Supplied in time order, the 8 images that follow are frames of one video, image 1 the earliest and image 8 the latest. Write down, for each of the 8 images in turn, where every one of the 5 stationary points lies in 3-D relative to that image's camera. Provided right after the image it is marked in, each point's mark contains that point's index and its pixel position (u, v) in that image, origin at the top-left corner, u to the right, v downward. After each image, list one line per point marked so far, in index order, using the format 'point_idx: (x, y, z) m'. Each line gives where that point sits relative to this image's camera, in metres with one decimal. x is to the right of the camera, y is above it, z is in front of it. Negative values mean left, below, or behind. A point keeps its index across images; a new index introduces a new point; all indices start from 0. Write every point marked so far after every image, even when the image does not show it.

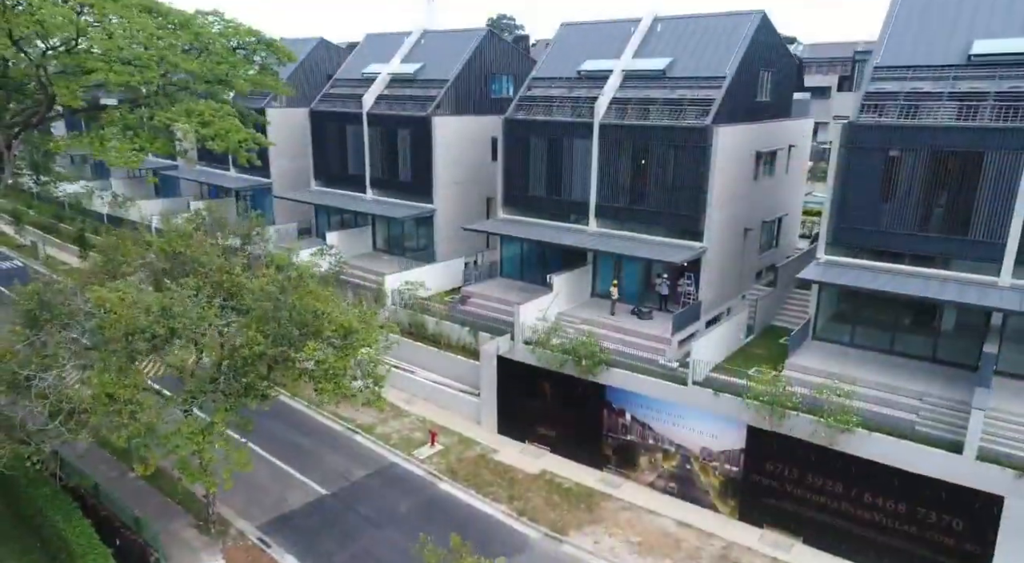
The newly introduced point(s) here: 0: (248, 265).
0: (-5.2, +0.3, +13.9) m
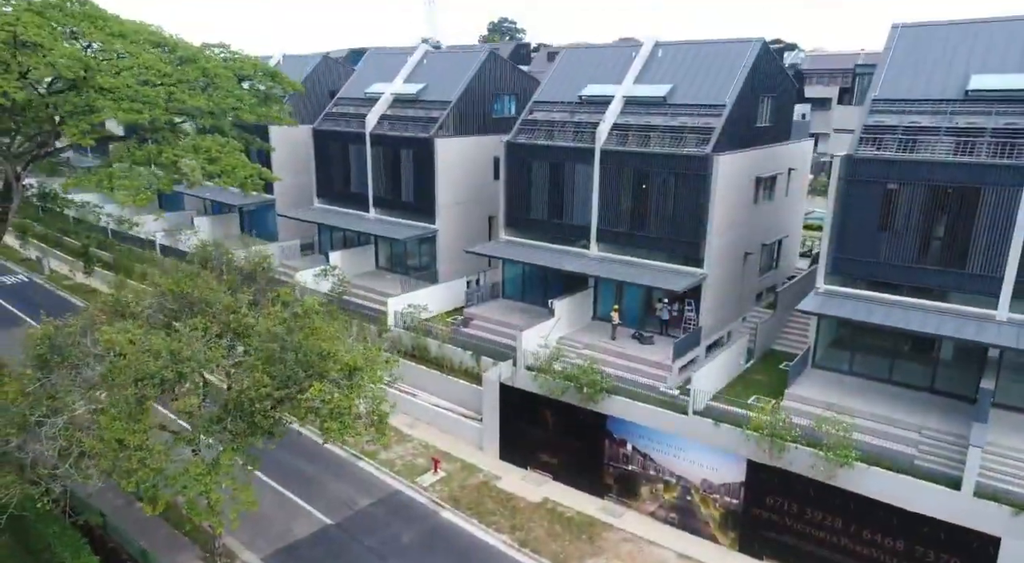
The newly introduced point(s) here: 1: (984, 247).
0: (-5.1, -0.4, +14.1) m
1: (+10.2, +0.7, +15.4) m
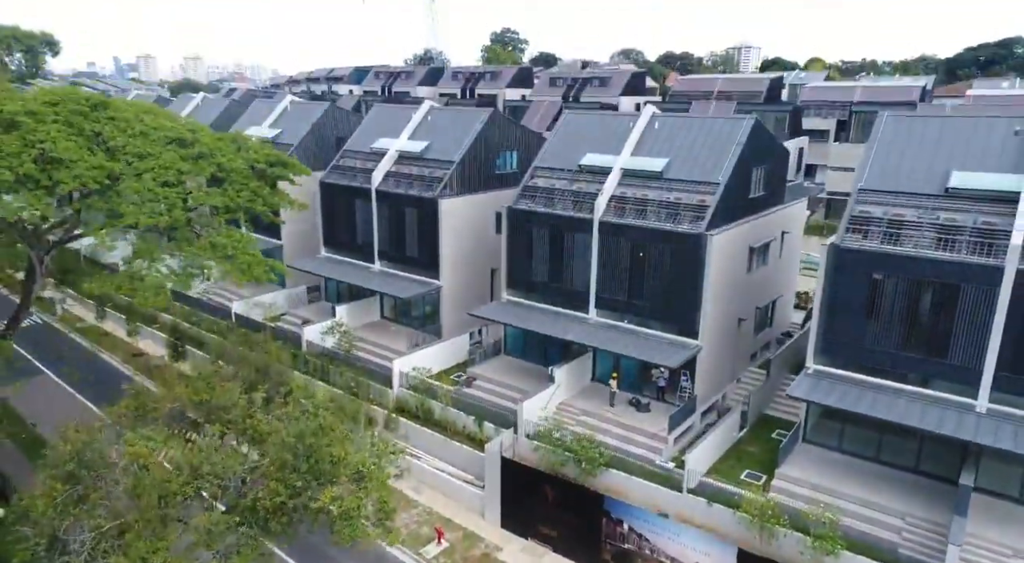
0: (-5.1, -2.4, +14.8) m
1: (+10.2, -1.3, +16.1) m
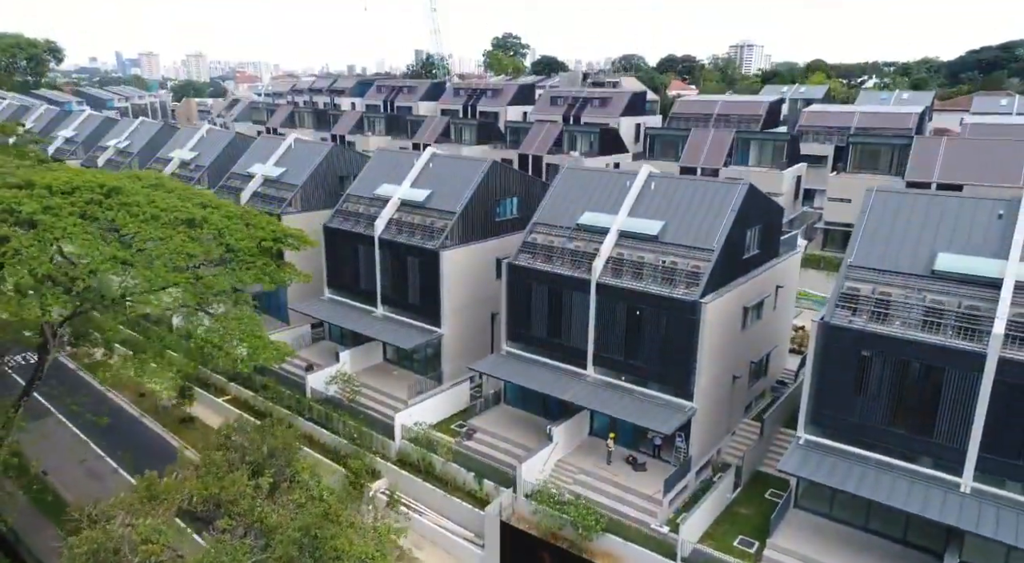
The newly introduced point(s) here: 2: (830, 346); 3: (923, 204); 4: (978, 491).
0: (-5.1, -4.3, +15.4) m
1: (+10.2, -3.3, +16.6) m
2: (+8.0, -1.6, +17.8) m
3: (+10.8, +2.0, +18.6) m
4: (+10.7, -4.8, +16.4) m
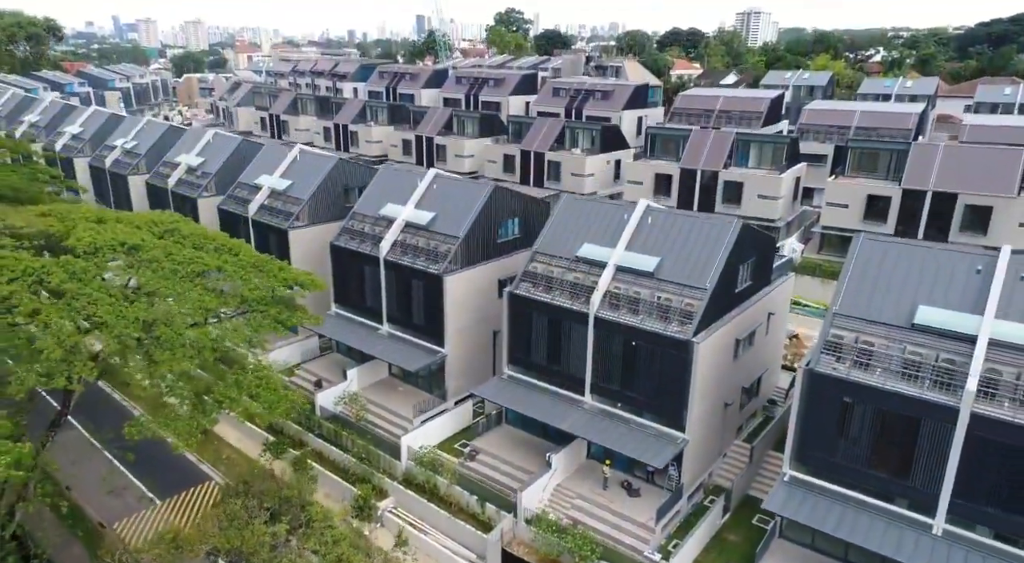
0: (-5.1, -5.7, +16.5) m
1: (+10.2, -4.6, +17.7) m
2: (+8.0, -2.9, +18.8) m
3: (+10.8, +0.8, +19.4) m
4: (+10.7, -6.2, +17.5) m
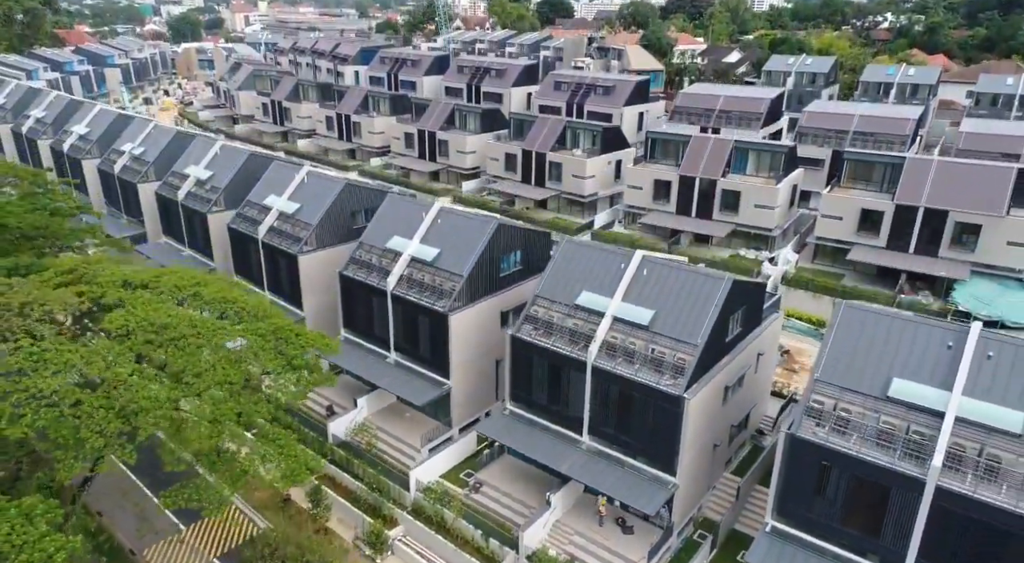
0: (-5.1, -7.8, +18.2) m
1: (+10.3, -6.7, +19.2) m
2: (+8.1, -4.9, +20.3) m
3: (+10.9, -1.2, +20.7) m
4: (+10.8, -8.3, +19.1) m
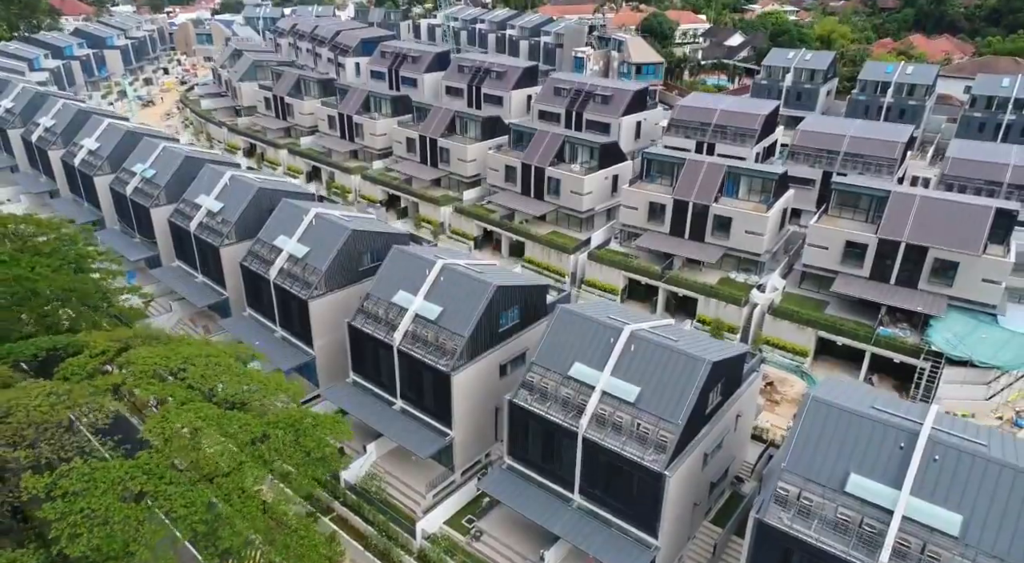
0: (-5.2, -11.1, +20.8) m
1: (+10.2, -9.9, +21.7) m
2: (+8.0, -8.1, +22.7) m
3: (+10.8, -4.4, +22.9) m
4: (+10.6, -11.5, +21.7) m
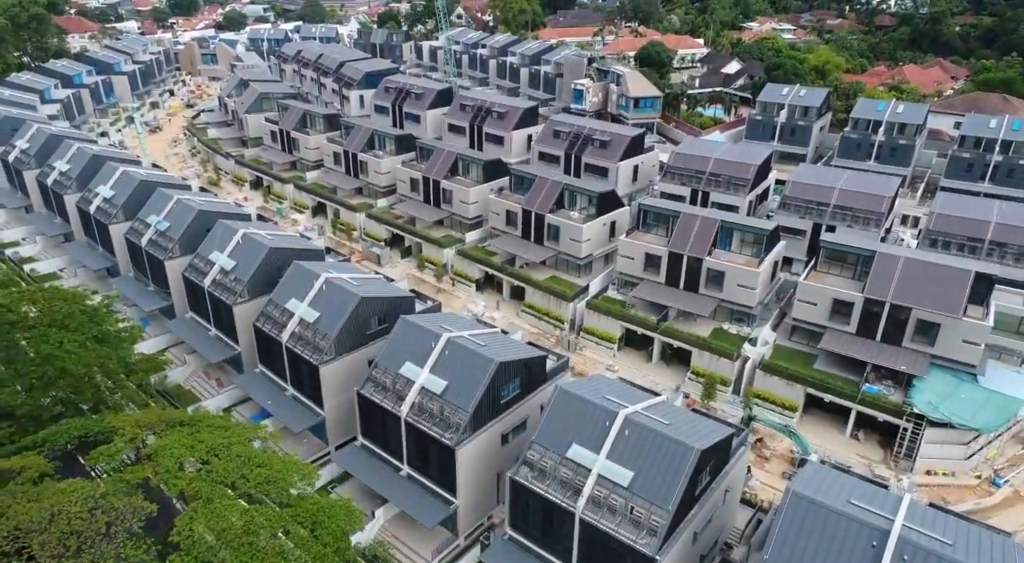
0: (-5.1, -14.8, +22.7) m
1: (+10.2, -13.6, +23.6) m
2: (+8.0, -11.8, +24.6) m
3: (+10.8, -8.1, +24.8) m
4: (+10.7, -15.2, +23.6) m
